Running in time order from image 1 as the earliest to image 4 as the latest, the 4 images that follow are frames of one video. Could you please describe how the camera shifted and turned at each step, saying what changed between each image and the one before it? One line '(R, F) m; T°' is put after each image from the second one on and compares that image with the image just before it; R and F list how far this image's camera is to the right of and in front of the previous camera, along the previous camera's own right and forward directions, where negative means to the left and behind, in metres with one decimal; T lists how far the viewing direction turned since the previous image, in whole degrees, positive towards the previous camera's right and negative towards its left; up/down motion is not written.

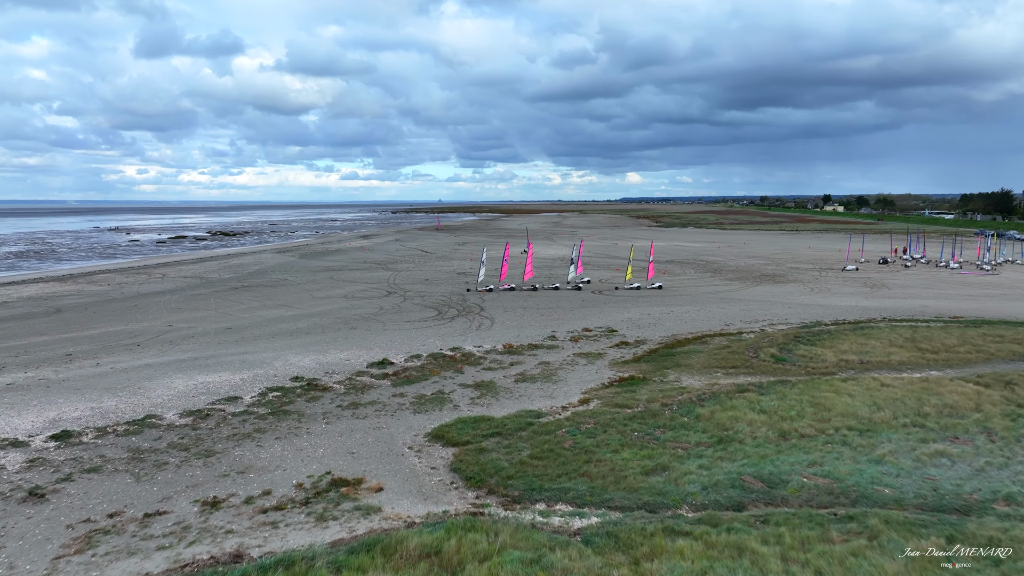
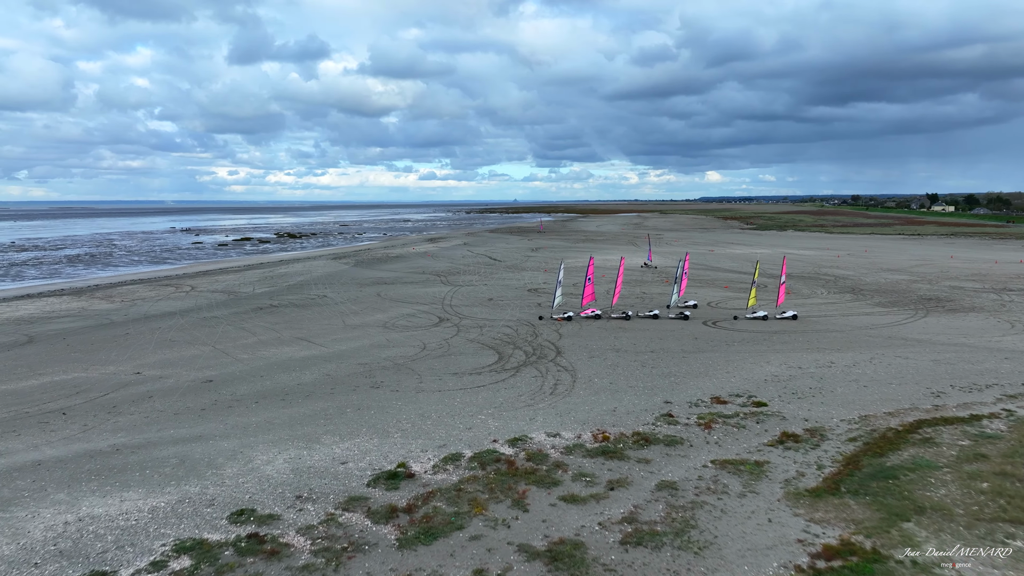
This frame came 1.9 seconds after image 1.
(-0.3, +5.8) m; -6°
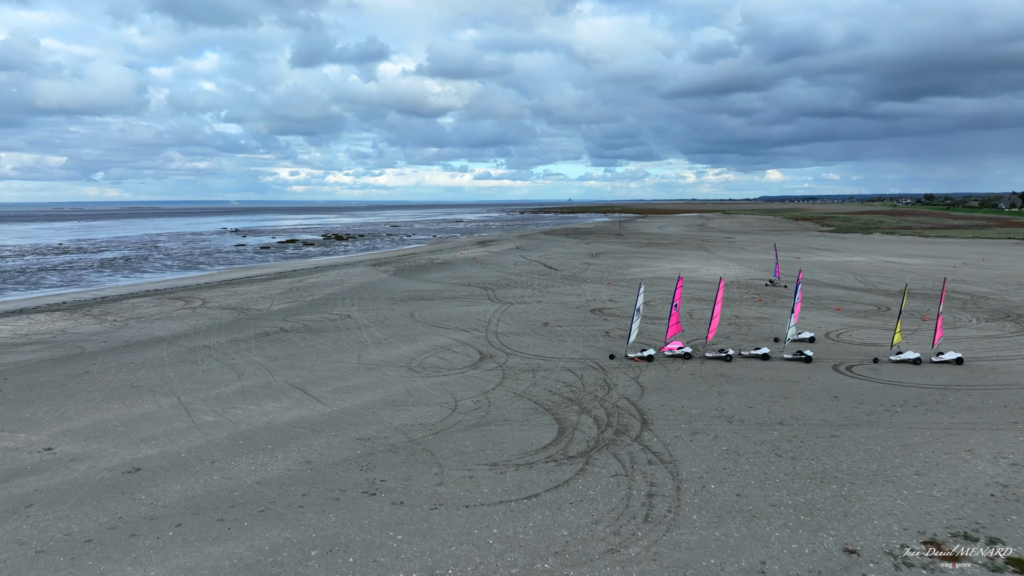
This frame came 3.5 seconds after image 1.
(-0.2, +4.7) m; -5°
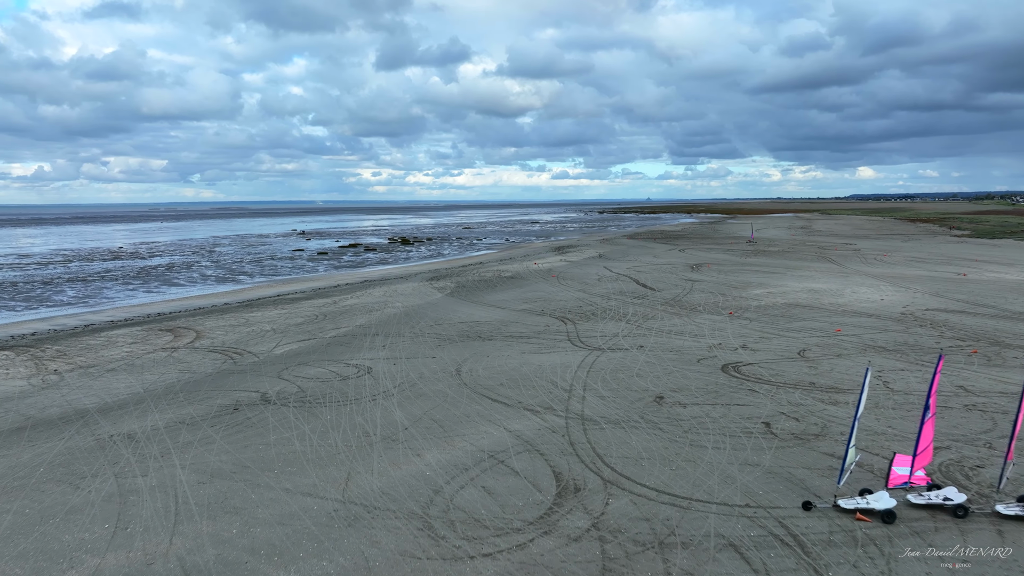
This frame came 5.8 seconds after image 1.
(-0.4, +7.1) m; -7°
